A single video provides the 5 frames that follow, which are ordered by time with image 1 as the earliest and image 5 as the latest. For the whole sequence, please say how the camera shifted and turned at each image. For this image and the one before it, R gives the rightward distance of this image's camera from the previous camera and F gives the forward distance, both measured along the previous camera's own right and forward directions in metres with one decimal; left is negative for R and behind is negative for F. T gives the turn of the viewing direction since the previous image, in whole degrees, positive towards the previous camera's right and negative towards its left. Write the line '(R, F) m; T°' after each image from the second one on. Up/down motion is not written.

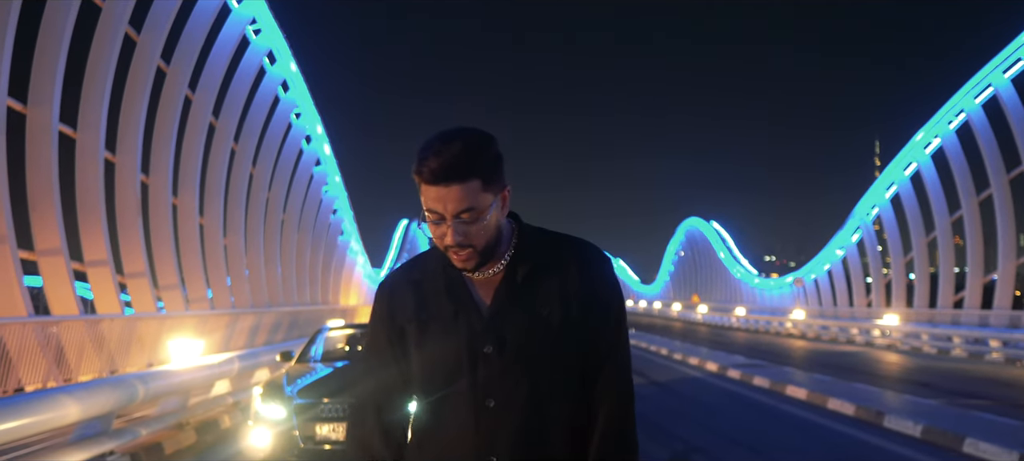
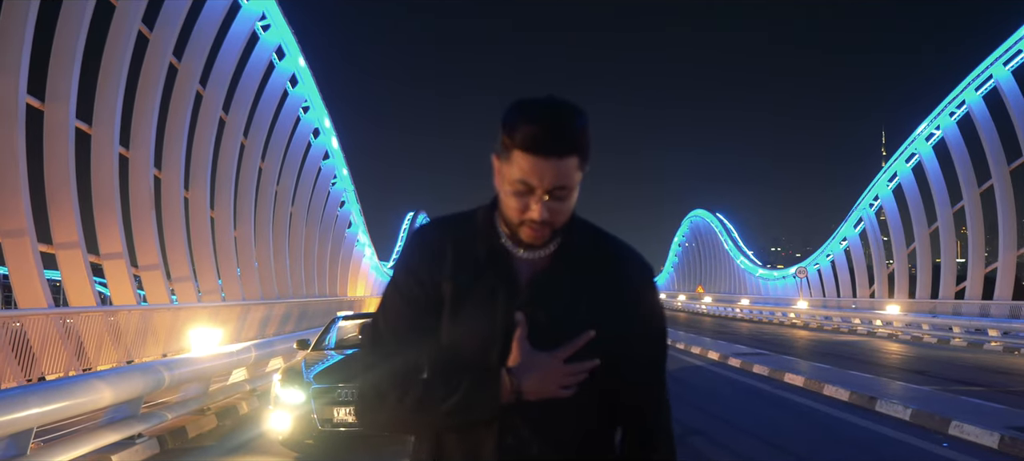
(0.0, -0.3) m; 0°
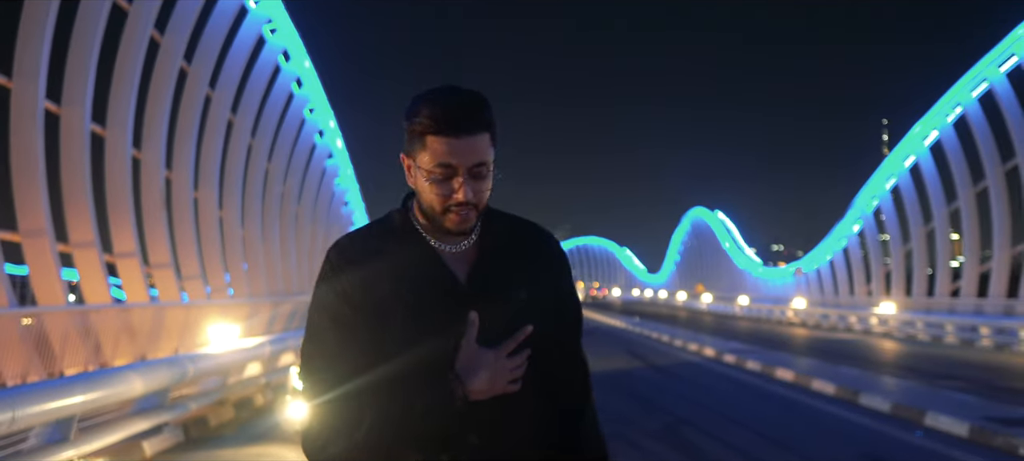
(0.0, -0.5) m; 0°
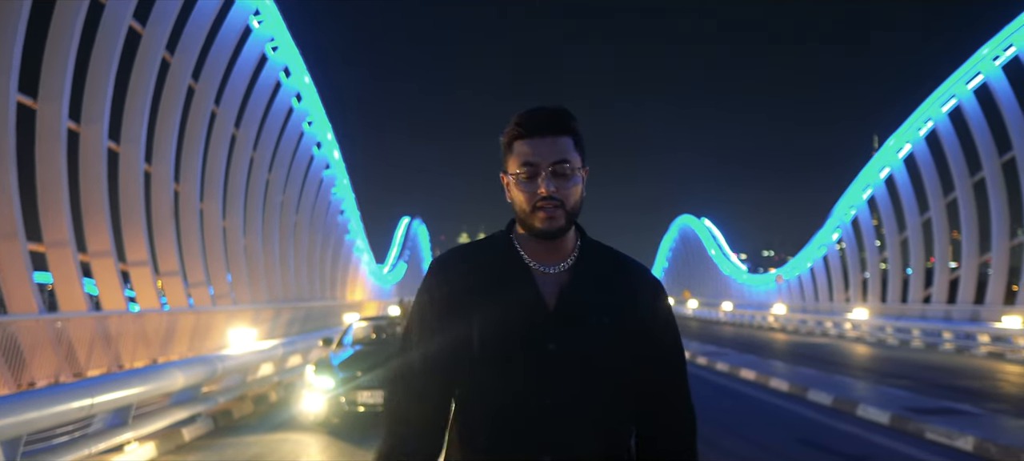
(0.0, -1.1) m; +1°
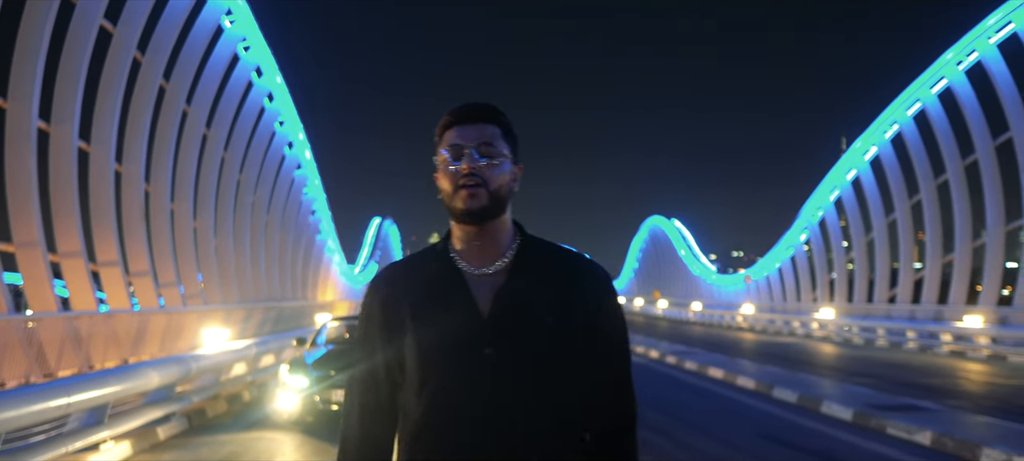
(0.0, -0.1) m; +2°
